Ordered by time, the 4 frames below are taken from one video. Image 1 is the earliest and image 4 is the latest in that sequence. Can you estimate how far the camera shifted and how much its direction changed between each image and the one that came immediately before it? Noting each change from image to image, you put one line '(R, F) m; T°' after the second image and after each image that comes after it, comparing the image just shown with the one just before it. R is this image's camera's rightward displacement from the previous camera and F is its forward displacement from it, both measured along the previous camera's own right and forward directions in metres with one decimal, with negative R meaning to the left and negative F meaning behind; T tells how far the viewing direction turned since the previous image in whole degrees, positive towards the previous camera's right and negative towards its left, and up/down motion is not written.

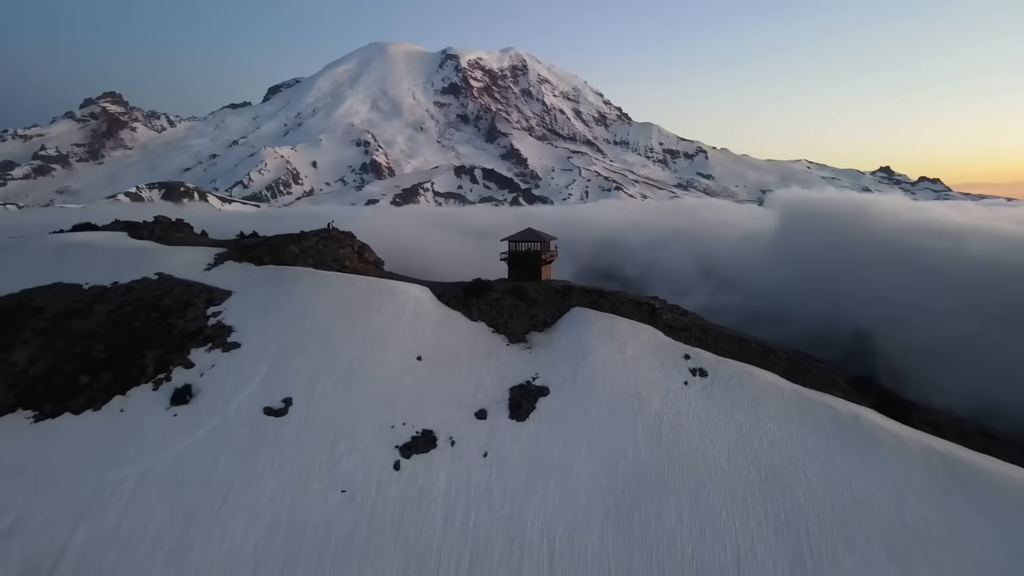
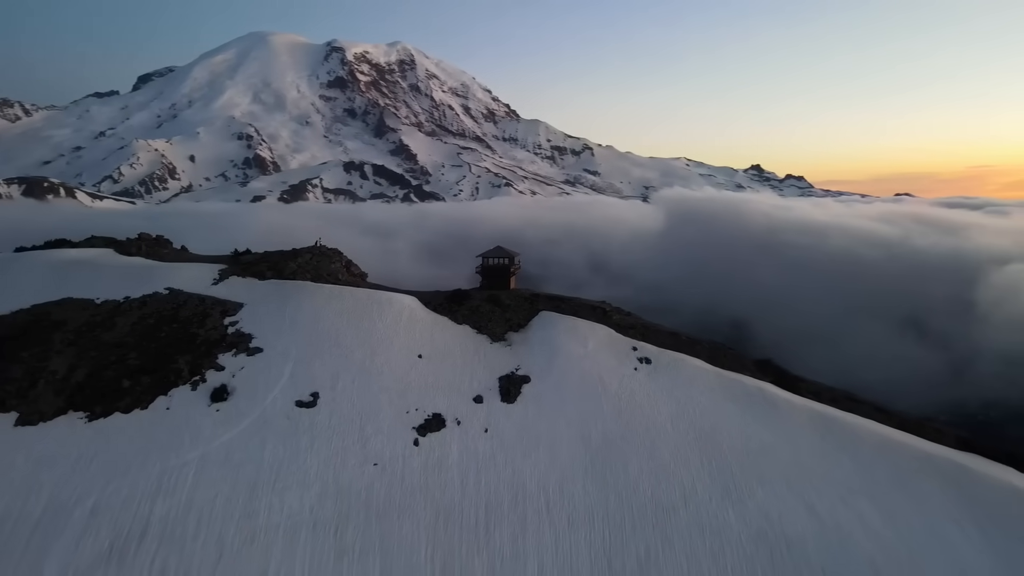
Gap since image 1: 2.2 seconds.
(-3.5, -5.3) m; +8°
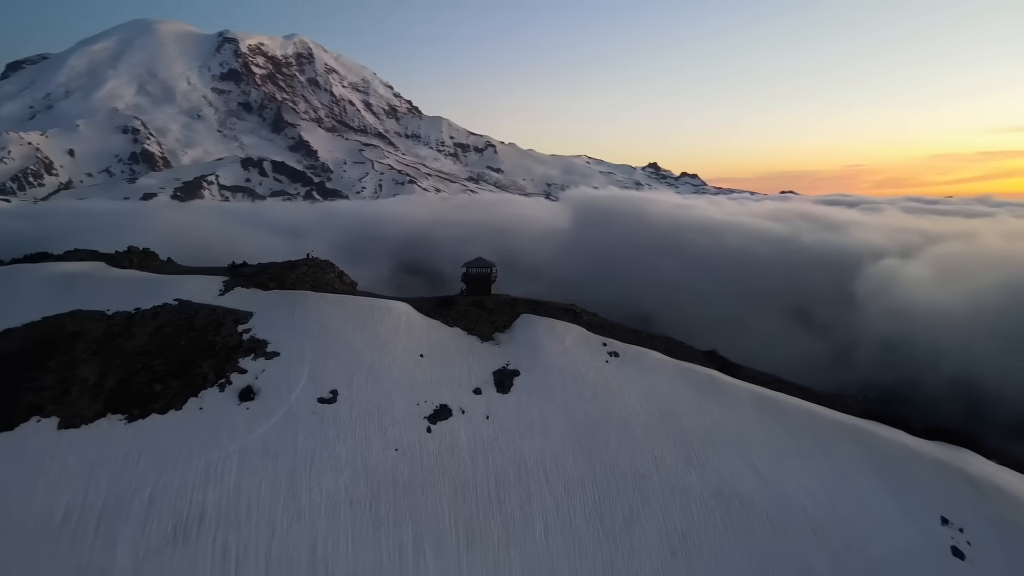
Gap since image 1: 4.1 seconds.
(-3.7, -4.3) m; +7°
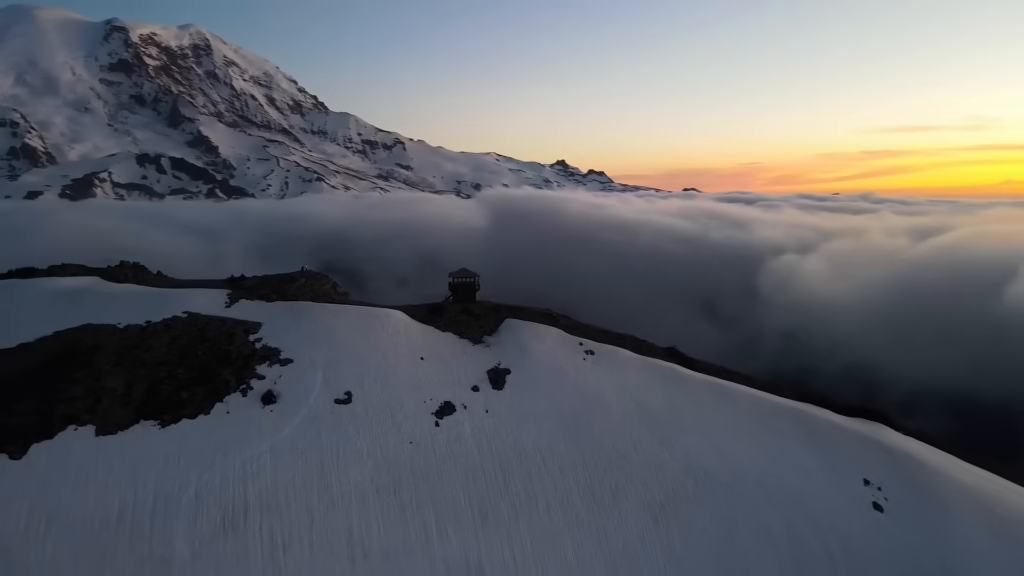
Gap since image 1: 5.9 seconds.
(-3.8, -3.9) m; +7°
